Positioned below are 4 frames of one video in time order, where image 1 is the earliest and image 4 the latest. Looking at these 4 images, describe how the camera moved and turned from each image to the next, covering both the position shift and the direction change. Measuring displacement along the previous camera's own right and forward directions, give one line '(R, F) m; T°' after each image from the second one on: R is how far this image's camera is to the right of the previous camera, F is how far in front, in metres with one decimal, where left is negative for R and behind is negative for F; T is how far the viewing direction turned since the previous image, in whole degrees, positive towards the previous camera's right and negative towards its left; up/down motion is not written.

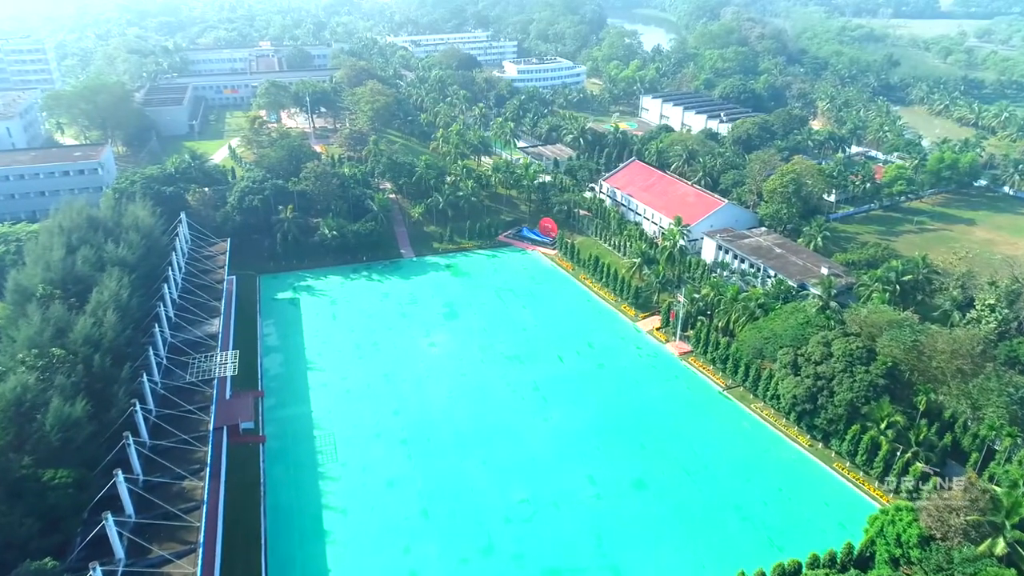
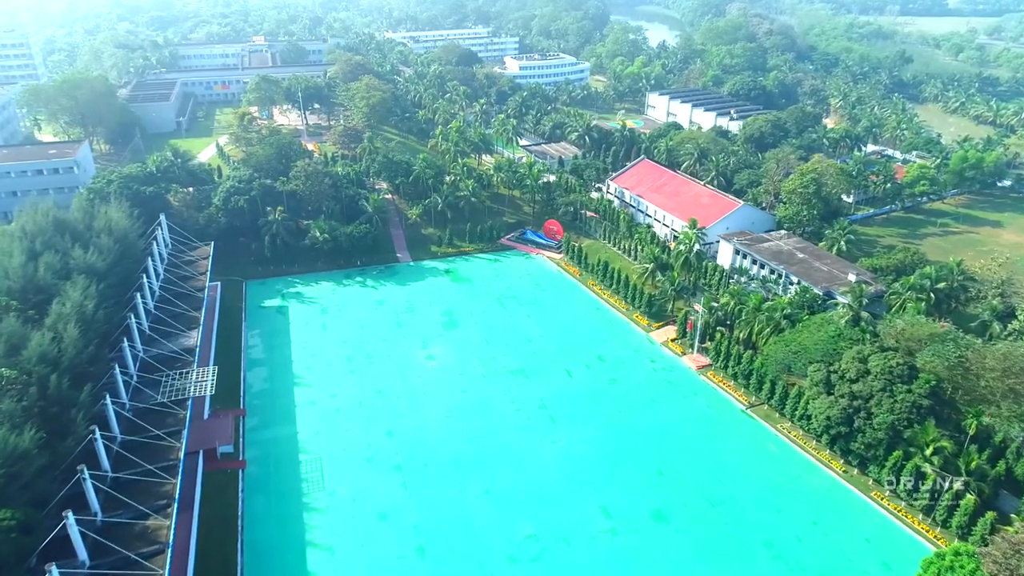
(-0.3, +3.4) m; 0°
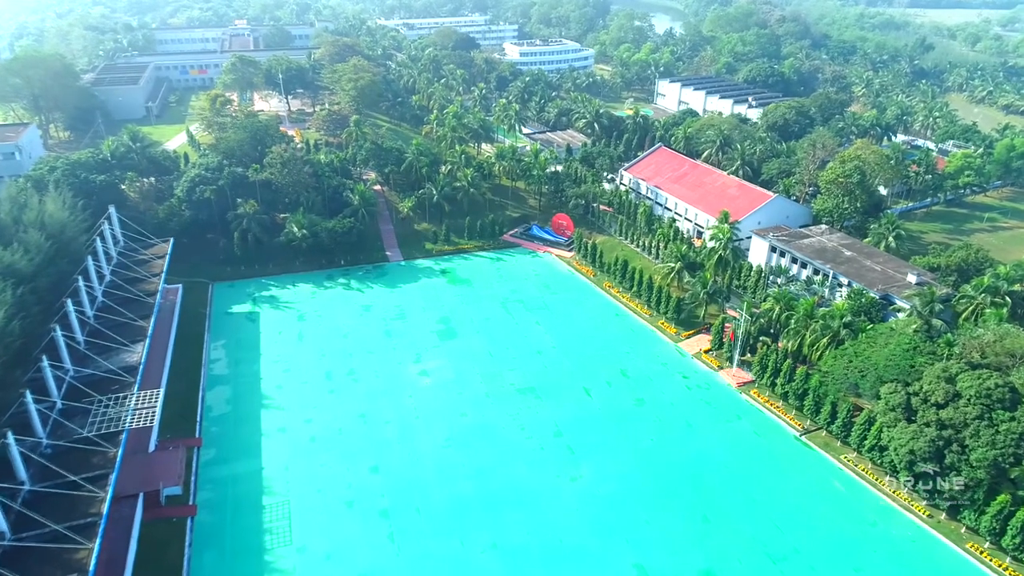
(-0.7, +6.3) m; 0°
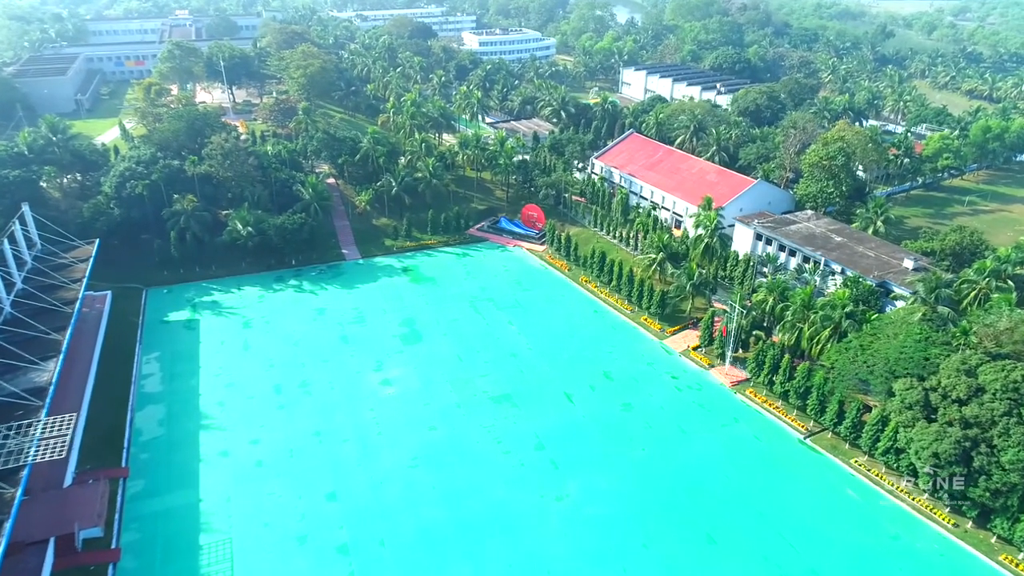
(-0.2, +3.5) m; +3°
